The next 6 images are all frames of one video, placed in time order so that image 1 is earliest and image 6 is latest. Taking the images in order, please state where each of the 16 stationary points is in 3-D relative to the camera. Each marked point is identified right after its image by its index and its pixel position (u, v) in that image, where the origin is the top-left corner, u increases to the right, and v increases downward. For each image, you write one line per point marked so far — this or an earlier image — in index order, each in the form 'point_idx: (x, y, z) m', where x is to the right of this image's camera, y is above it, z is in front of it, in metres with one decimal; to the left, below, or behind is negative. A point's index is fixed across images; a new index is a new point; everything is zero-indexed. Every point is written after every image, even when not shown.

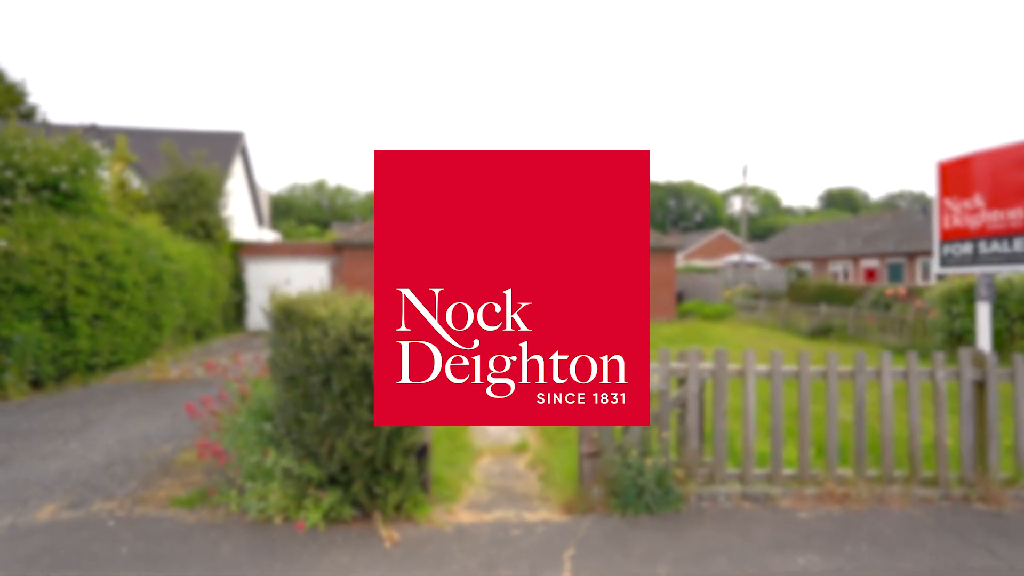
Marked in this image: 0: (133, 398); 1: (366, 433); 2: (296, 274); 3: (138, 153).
0: (-4.7, -1.3, +6.8) m
1: (-0.9, -0.9, +3.4) m
2: (-6.8, +0.4, +17.4) m
3: (-11.4, +4.2, +16.7) m
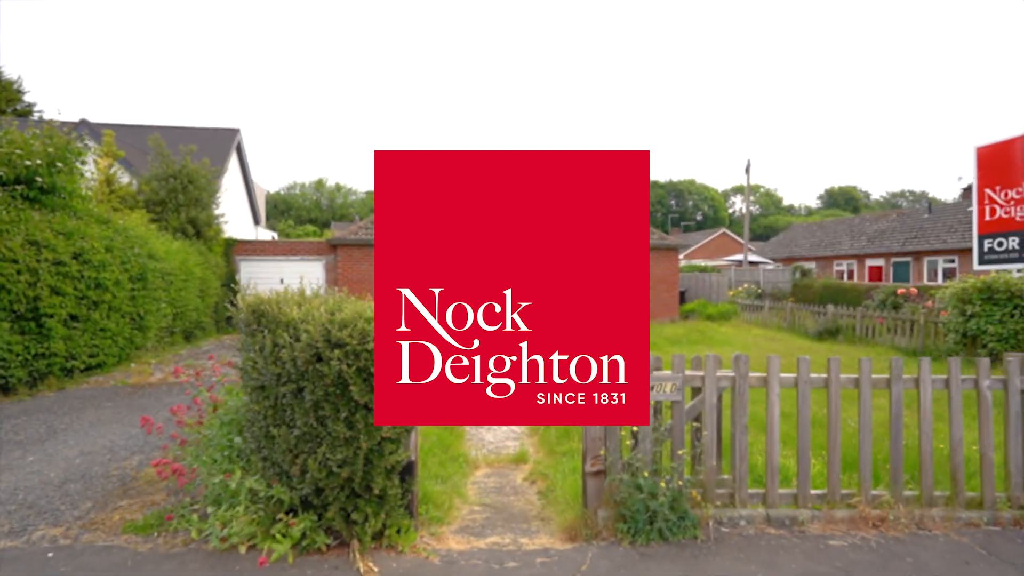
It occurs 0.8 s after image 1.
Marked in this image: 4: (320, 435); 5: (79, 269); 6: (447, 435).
0: (-4.7, -1.3, +6.4) m
1: (-0.9, -0.9, +3.0) m
2: (-6.8, +0.5, +17.0) m
3: (-11.4, +4.2, +16.3) m
4: (-1.1, -0.8, +3.0) m
5: (-6.2, +0.3, +8.0) m
6: (-0.7, -1.6, +6.1) m
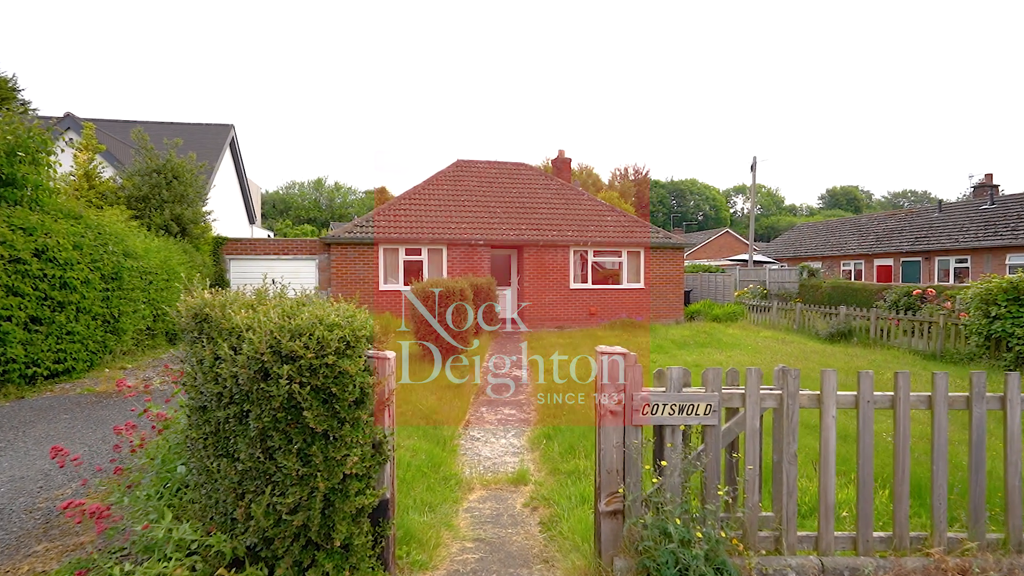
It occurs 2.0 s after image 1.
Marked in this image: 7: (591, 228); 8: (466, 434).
0: (-4.7, -1.3, +5.8) m
1: (-0.9, -0.9, +2.4) m
2: (-6.8, +0.5, +16.4) m
3: (-11.4, +4.2, +15.7) m
4: (-1.1, -0.8, +2.4) m
5: (-6.3, +0.3, +7.4) m
6: (-0.7, -1.6, +5.4) m
7: (+2.5, +1.9, +17.8) m
8: (-0.5, -1.7, +6.5) m
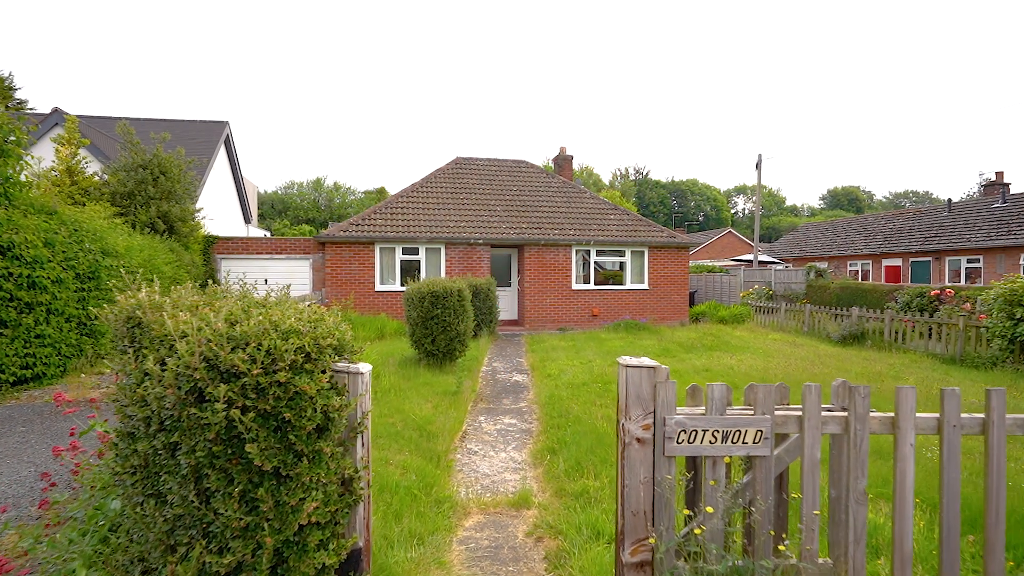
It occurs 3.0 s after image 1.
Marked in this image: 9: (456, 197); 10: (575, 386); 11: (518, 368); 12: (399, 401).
0: (-4.7, -1.3, +5.3) m
1: (-0.9, -0.9, +1.9) m
2: (-6.8, +0.4, +15.9) m
3: (-11.4, +4.2, +15.2) m
4: (-1.1, -0.8, +1.9) m
5: (-6.2, +0.3, +6.8) m
6: (-0.7, -1.6, +4.9) m
7: (+2.5, +1.9, +17.3) m
8: (-0.5, -1.7, +6.0) m
9: (-1.8, +2.9, +17.6) m
10: (+1.0, -1.5, +8.7) m
11: (+0.1, -1.5, +10.5) m
12: (-1.5, -1.5, +7.2) m
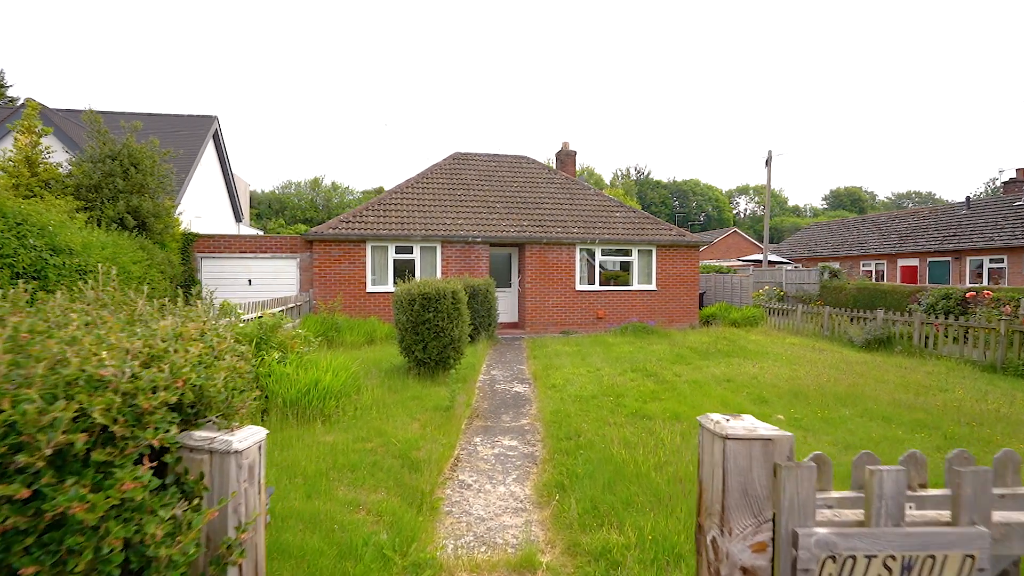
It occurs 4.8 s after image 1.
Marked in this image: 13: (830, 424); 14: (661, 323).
0: (-4.7, -1.3, +4.3) m
1: (-0.9, -0.9, +0.9) m
2: (-6.8, +0.4, +14.9) m
3: (-11.4, +4.1, +14.2) m
4: (-1.0, -0.8, +0.9) m
5: (-6.2, +0.3, +5.8) m
6: (-0.7, -1.6, +3.9) m
7: (+2.5, +1.8, +16.3) m
8: (-0.5, -1.7, +5.0) m
9: (-1.8, +2.8, +16.6) m
10: (+1.0, -1.5, +7.7) m
11: (+0.1, -1.5, +9.5) m
12: (-1.5, -1.5, +6.2) m
13: (+3.8, -1.6, +6.6) m
14: (+4.5, -1.1, +16.7) m
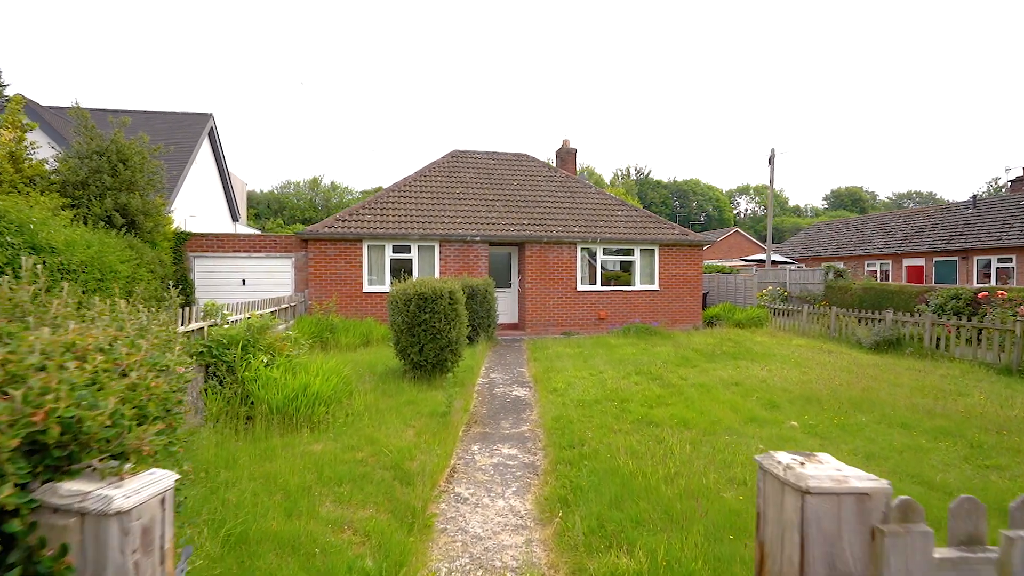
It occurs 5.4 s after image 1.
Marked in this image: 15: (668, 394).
0: (-4.7, -1.3, +3.9) m
1: (-0.9, -0.9, +0.5) m
2: (-6.8, +0.4, +14.5) m
3: (-11.4, +4.1, +13.9) m
4: (-1.1, -0.8, +0.6) m
5: (-6.2, +0.3, +5.5) m
6: (-0.7, -1.6, +3.6) m
7: (+2.5, +1.8, +15.9) m
8: (-0.5, -1.7, +4.7) m
9: (-1.8, +2.8, +16.2) m
10: (+1.0, -1.5, +7.3) m
11: (+0.1, -1.5, +9.2) m
12: (-1.5, -1.5, +5.8) m
13: (+3.8, -1.6, +6.2) m
14: (+4.5, -1.1, +16.4) m
15: (+2.2, -1.5, +7.9) m
